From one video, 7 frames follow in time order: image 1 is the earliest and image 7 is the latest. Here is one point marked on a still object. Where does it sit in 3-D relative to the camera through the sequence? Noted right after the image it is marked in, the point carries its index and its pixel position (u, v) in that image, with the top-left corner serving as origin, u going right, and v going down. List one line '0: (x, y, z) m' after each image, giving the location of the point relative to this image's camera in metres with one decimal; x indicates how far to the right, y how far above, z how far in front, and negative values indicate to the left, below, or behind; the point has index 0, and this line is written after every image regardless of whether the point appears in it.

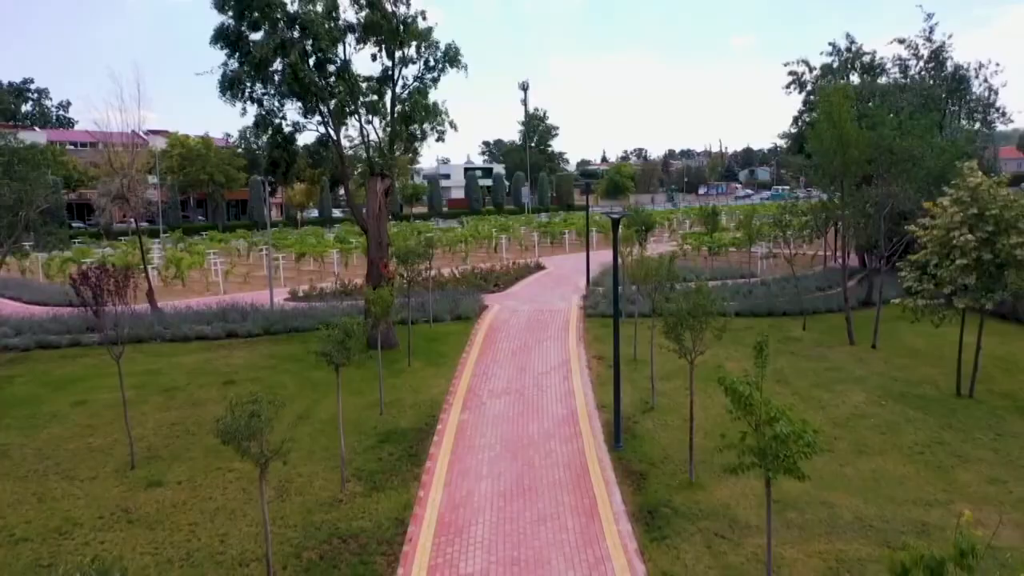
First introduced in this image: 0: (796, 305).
0: (+6.0, -0.3, +18.2) m
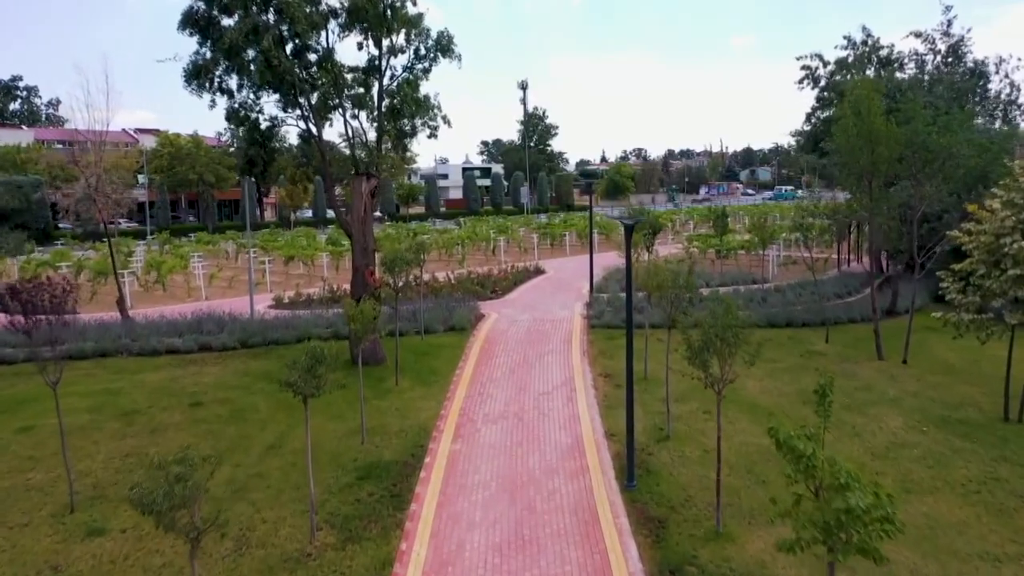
0: (+6.0, -0.5, +16.9) m
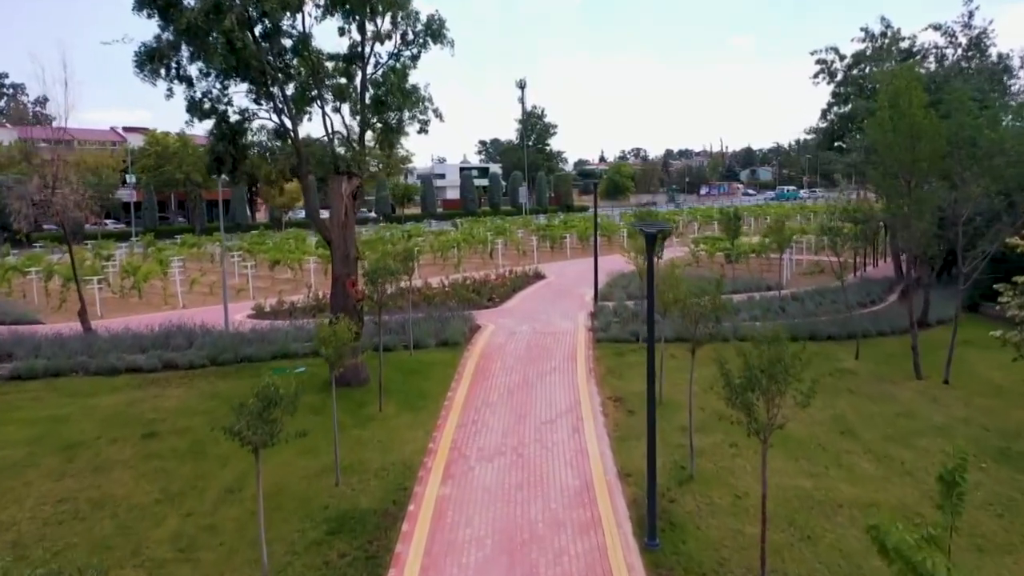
0: (+6.0, -0.7, +15.5) m
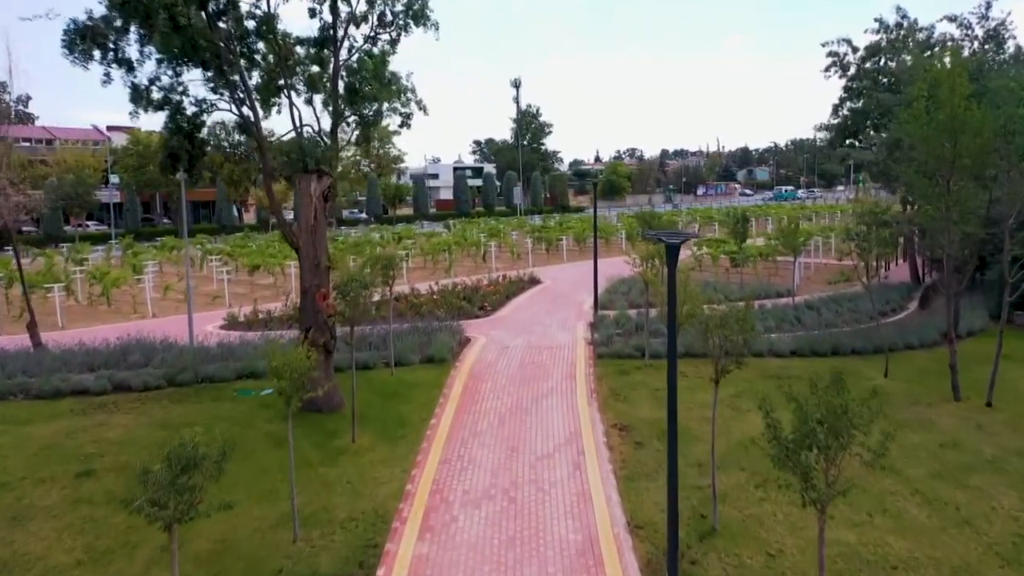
0: (+5.8, -0.8, +14.2) m
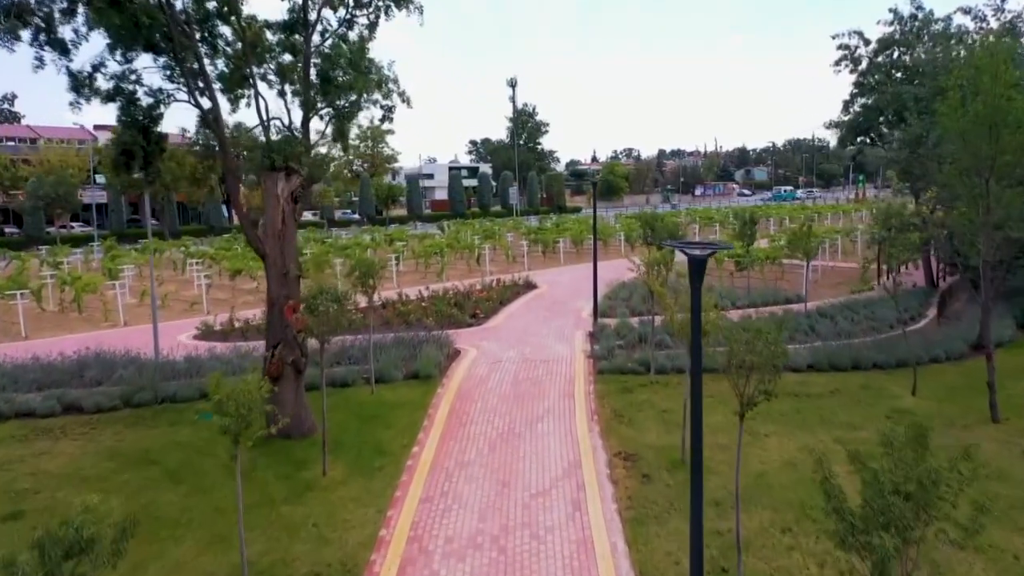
0: (+5.7, -1.0, +13.1) m
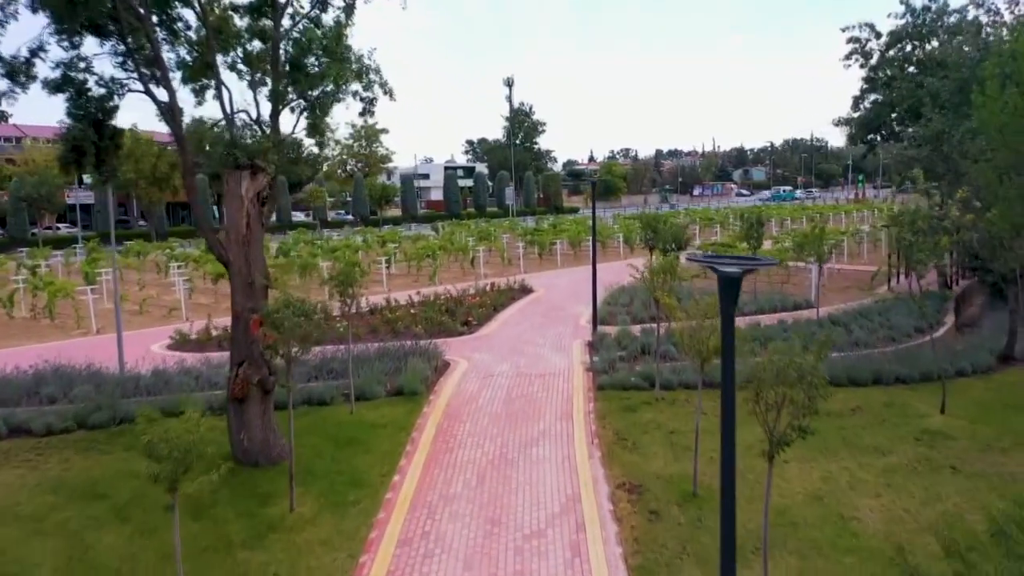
0: (+5.6, -1.1, +12.1) m
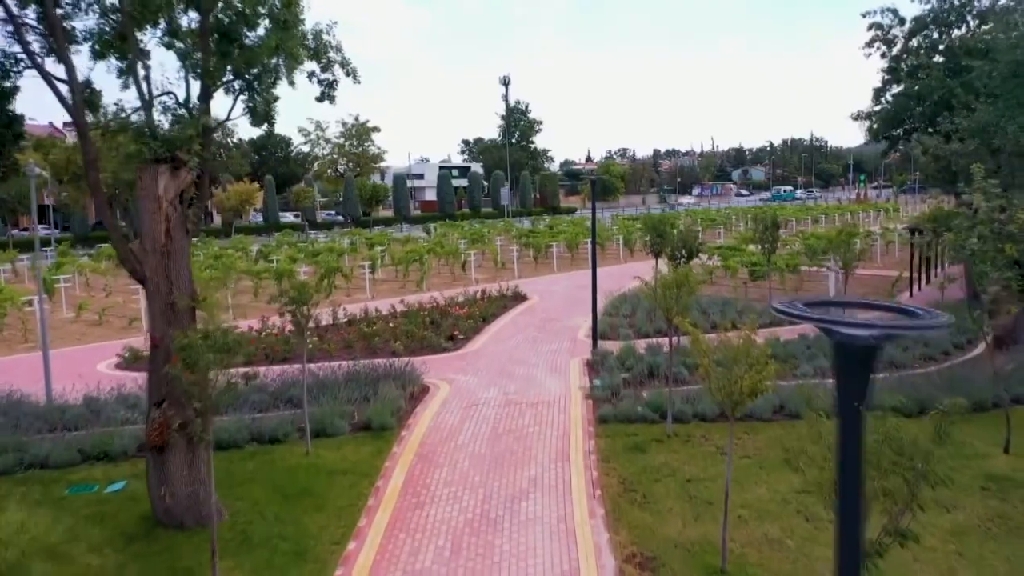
0: (+5.5, -1.2, +10.5) m
